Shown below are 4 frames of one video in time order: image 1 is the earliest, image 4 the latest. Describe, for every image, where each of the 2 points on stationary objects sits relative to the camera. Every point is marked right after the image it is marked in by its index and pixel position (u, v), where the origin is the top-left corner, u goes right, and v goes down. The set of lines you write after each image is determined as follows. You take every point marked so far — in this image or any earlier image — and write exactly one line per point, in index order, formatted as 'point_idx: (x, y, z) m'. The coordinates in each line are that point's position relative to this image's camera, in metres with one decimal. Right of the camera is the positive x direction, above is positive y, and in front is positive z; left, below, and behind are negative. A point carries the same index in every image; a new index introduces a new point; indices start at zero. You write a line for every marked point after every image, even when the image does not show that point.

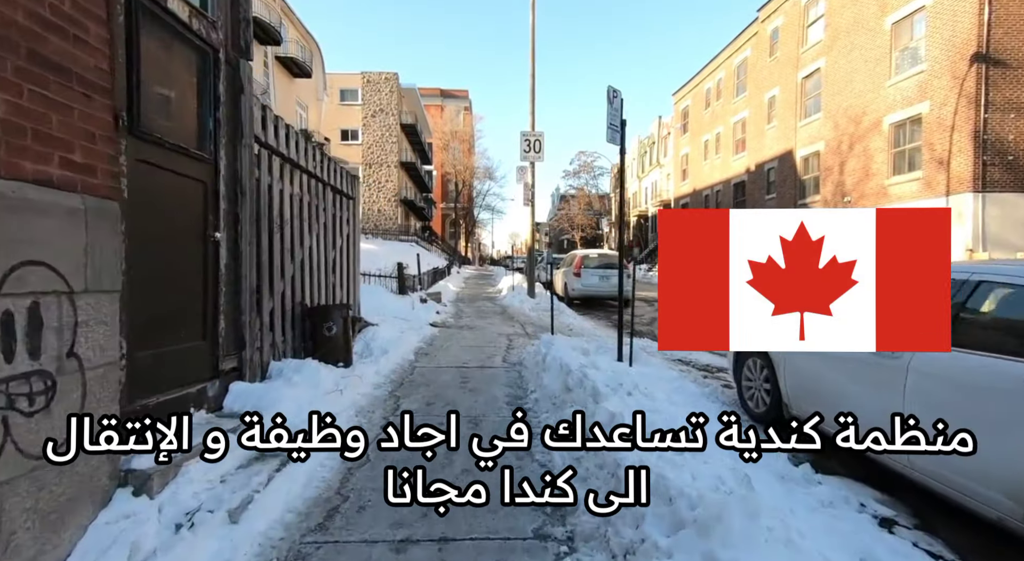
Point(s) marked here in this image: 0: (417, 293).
0: (-2.3, -0.3, +13.4) m
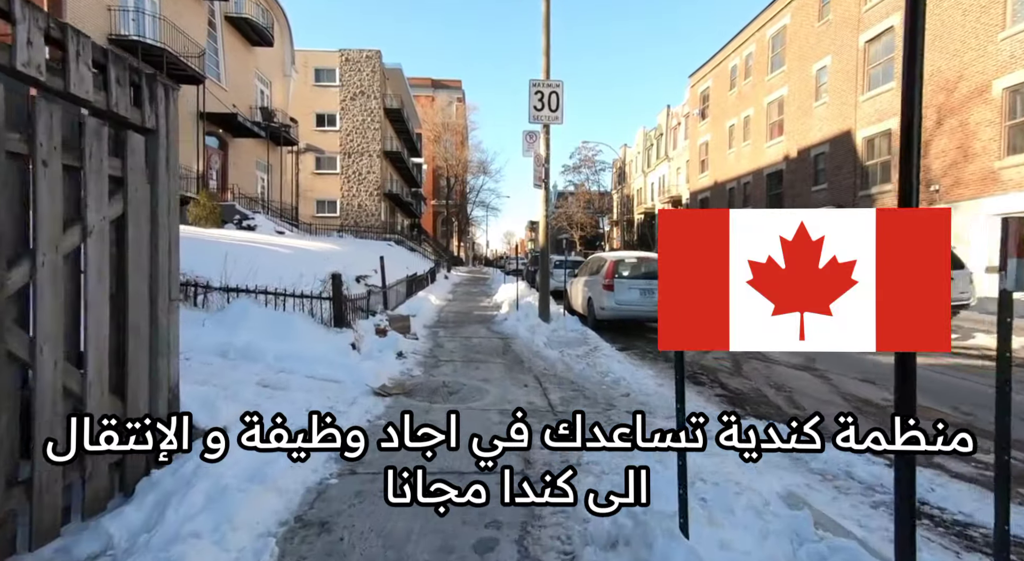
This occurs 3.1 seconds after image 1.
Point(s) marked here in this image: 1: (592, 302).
0: (-2.2, -0.6, +8.7) m
1: (+1.7, -0.5, +12.0) m
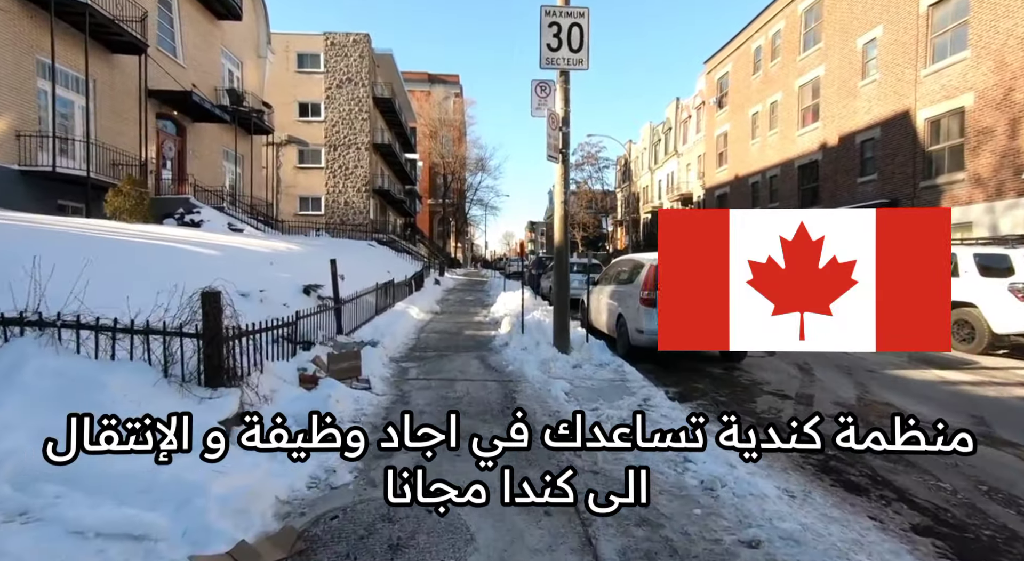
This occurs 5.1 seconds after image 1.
0: (-2.1, -0.8, +5.6) m
1: (+1.7, -0.6, +8.9) m
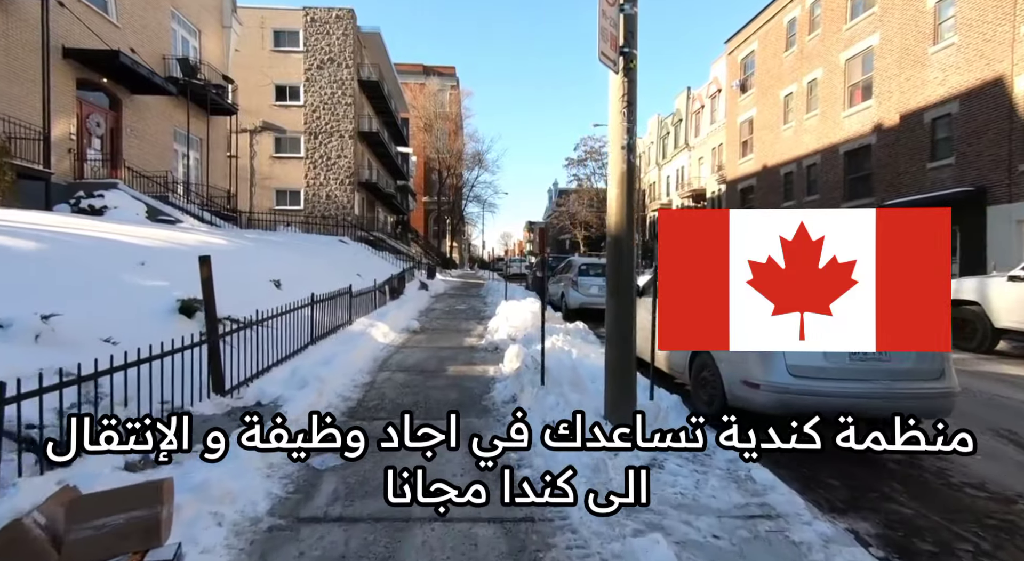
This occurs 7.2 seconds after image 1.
0: (-2.0, -0.9, +2.0) m
1: (+1.8, -0.8, +5.3) m
